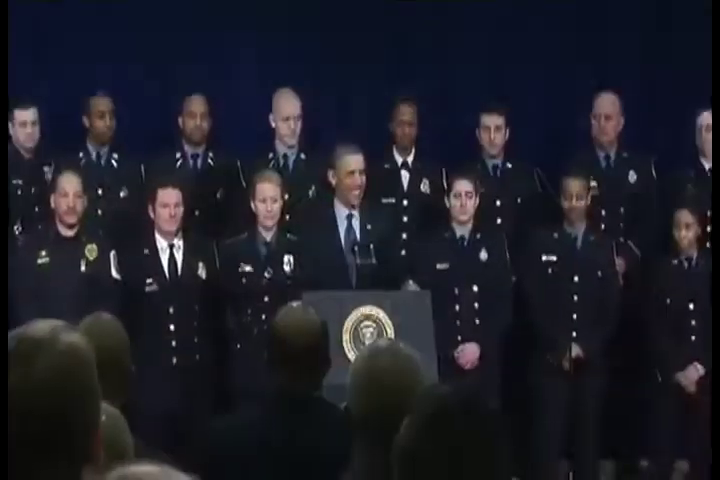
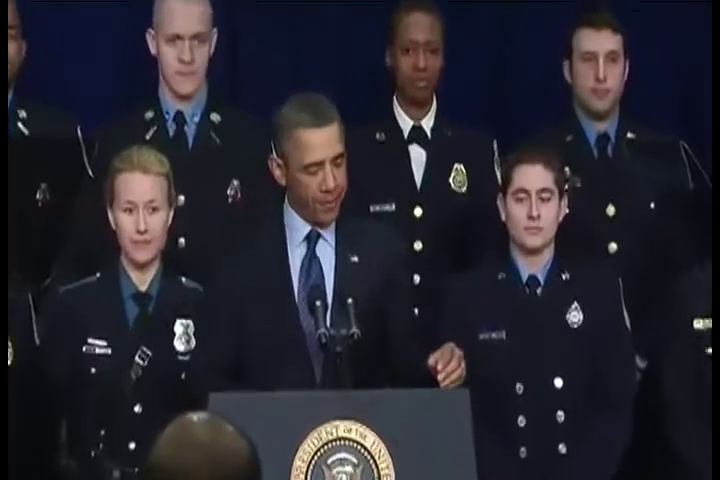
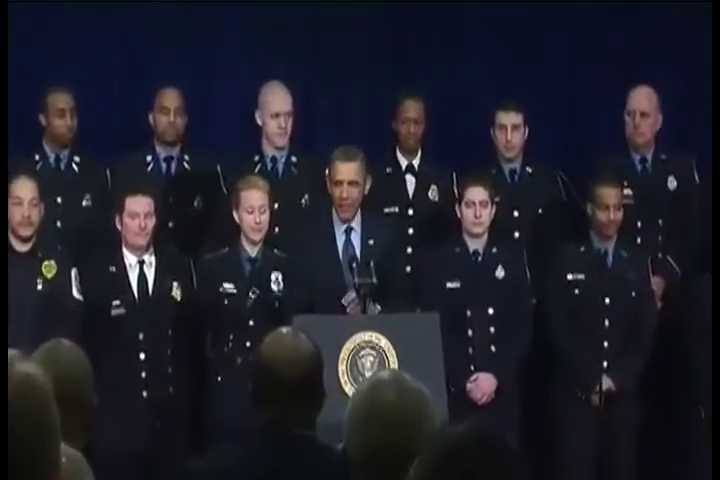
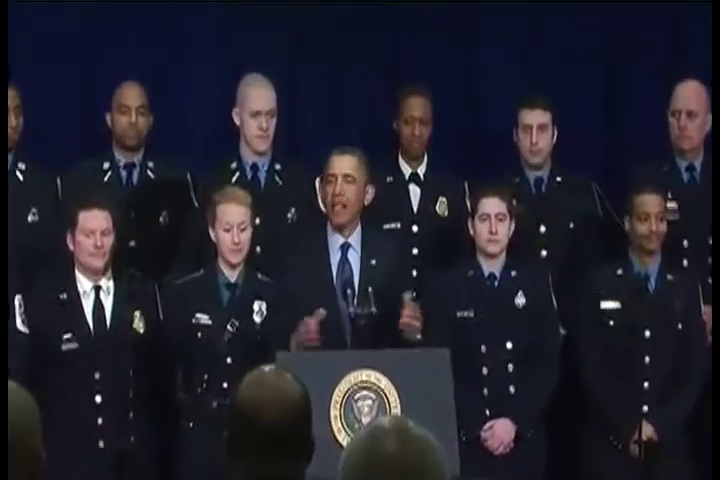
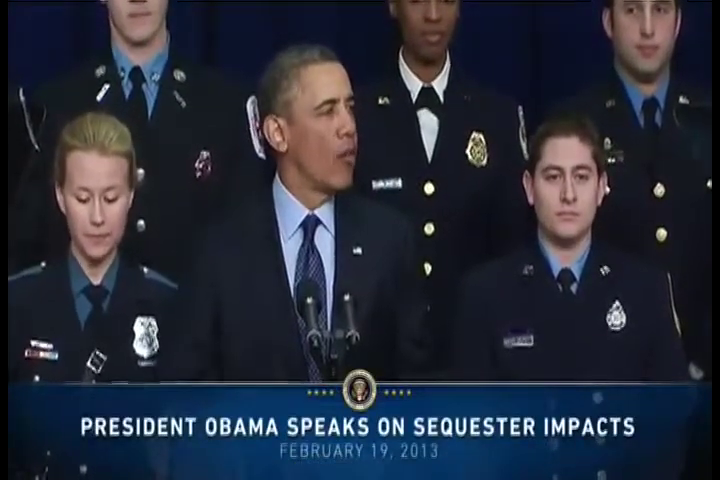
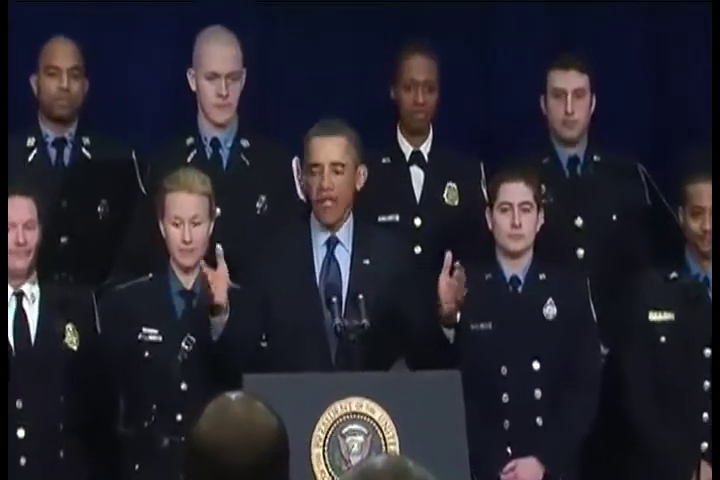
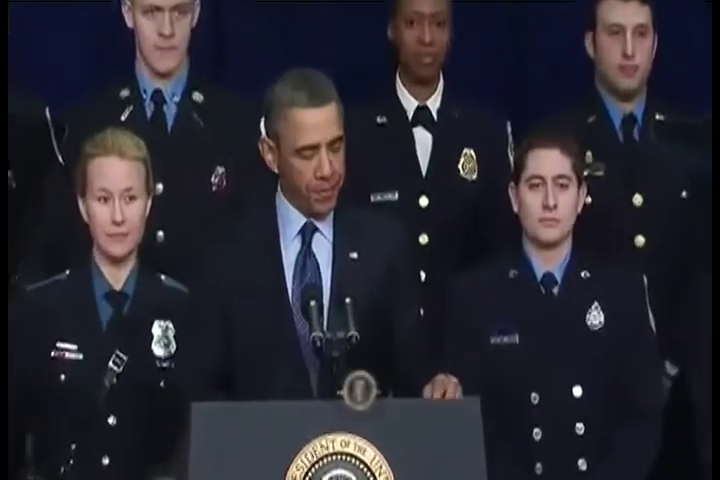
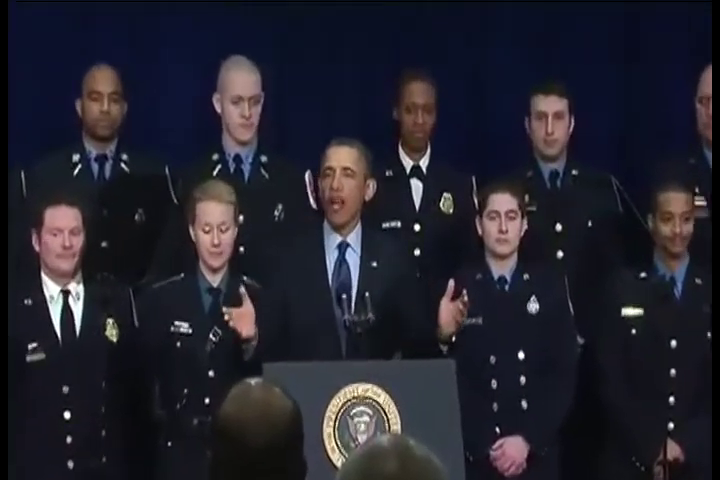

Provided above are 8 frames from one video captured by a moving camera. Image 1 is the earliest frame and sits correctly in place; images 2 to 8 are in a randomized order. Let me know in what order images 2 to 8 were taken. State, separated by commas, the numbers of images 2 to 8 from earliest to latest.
3, 4, 8, 6, 2, 7, 5
